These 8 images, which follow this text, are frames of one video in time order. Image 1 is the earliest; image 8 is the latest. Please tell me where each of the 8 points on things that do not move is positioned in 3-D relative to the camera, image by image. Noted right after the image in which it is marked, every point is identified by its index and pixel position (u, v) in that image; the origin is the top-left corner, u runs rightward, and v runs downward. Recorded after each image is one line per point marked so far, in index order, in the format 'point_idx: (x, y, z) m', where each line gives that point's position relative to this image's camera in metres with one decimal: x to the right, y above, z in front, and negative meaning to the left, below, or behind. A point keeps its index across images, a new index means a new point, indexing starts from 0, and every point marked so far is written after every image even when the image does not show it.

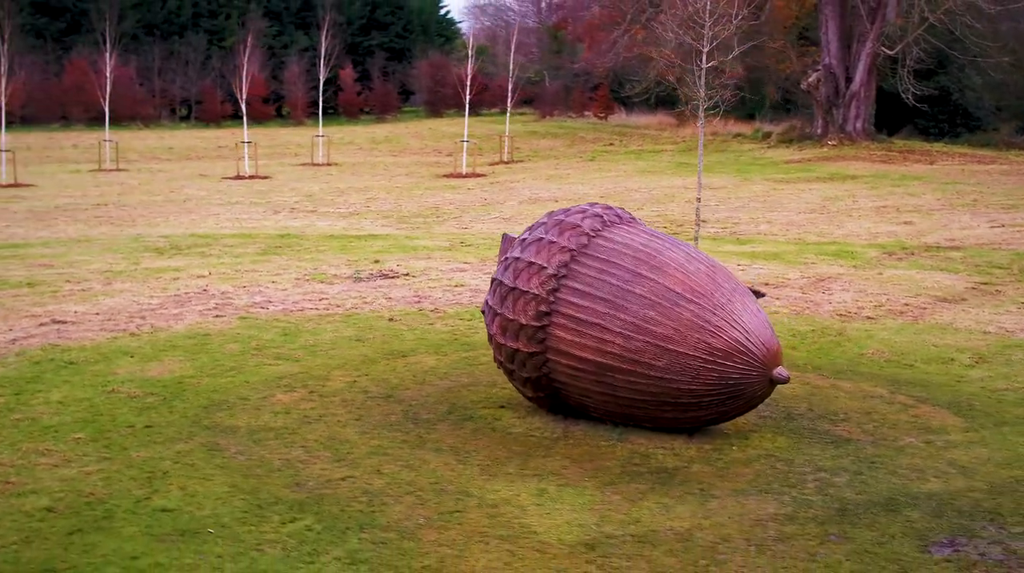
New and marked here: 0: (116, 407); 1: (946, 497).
0: (-3.6, -1.1, +9.6) m
1: (+2.9, -1.4, +7.0) m
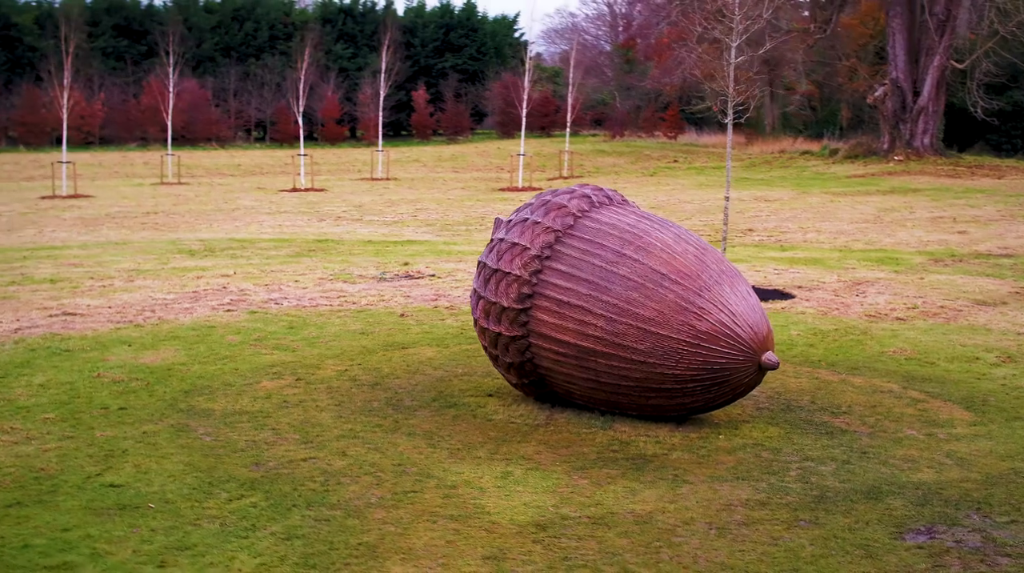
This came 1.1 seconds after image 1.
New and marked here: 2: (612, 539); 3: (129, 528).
0: (-3.8, -1.0, +9.5) m
1: (+2.7, -1.3, +6.6) m
2: (+0.5, -1.3, +5.4) m
3: (-1.9, -1.2, +5.3) m
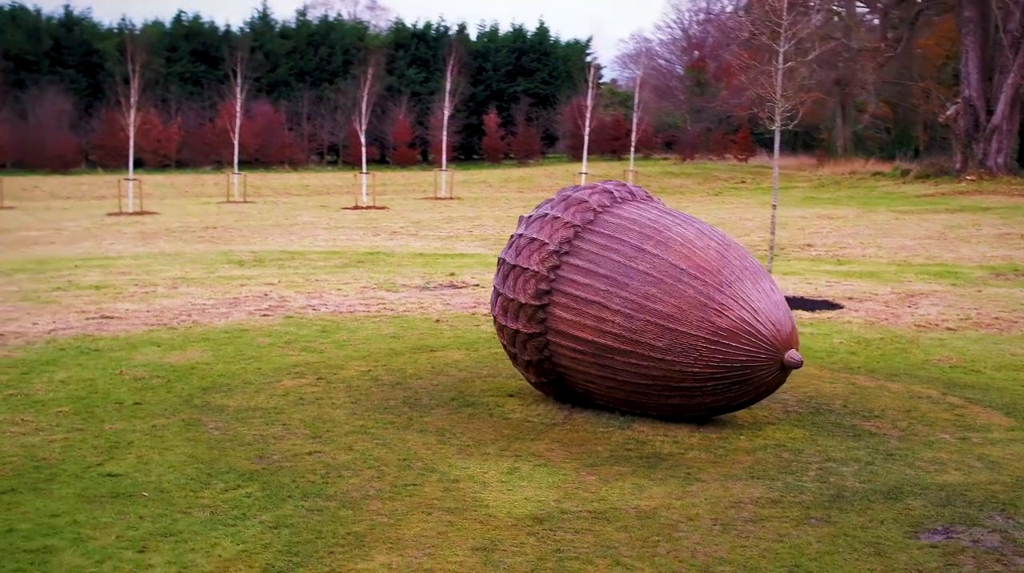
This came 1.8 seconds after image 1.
0: (-3.6, -0.9, +9.5) m
1: (+2.7, -1.2, +6.3) m
2: (+0.5, -1.2, +5.2) m
3: (-2.0, -1.2, +5.2) m
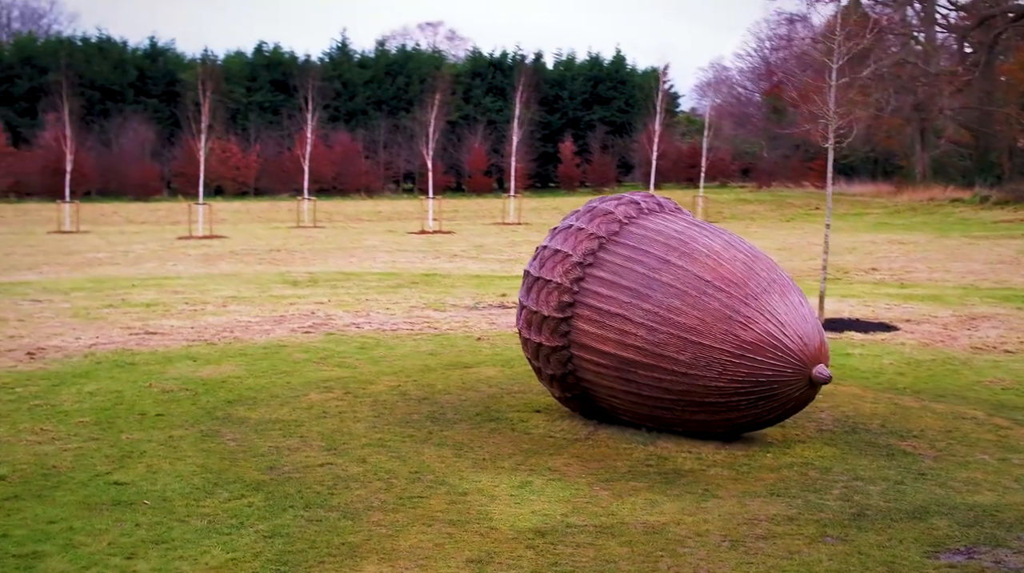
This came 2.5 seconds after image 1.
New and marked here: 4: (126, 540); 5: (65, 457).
0: (-3.4, -1.0, +9.5) m
1: (+2.8, -1.3, +6.0) m
2: (+0.5, -1.3, +5.0) m
3: (-2.0, -1.2, +5.2) m
4: (-1.8, -1.2, +4.8) m
5: (-2.9, -1.1, +6.7) m
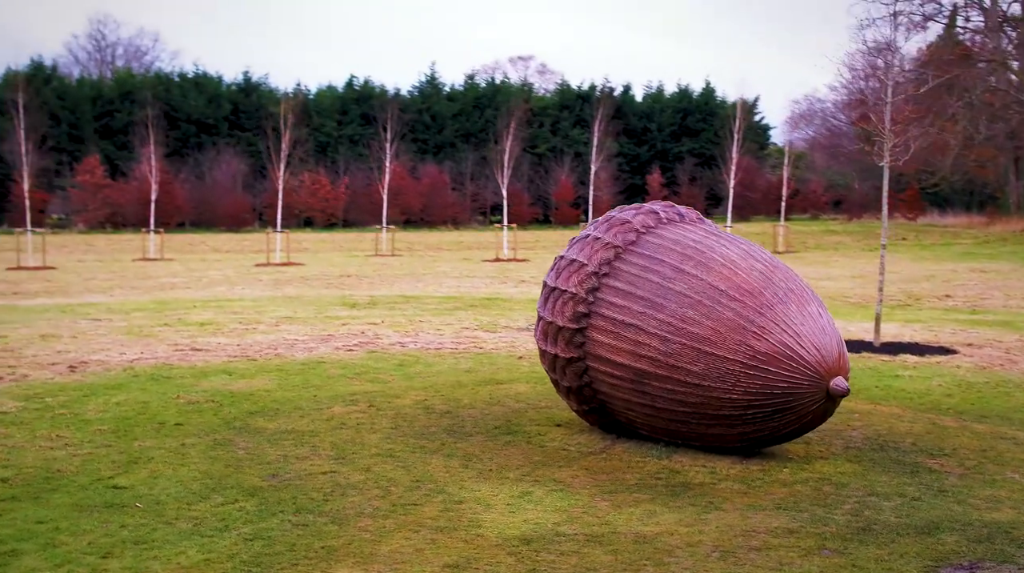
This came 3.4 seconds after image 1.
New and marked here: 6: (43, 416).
0: (-3.2, -1.1, +9.6) m
1: (+2.7, -1.3, +5.7) m
2: (+0.4, -1.3, +4.9) m
3: (-2.0, -1.2, +5.2) m
4: (-1.9, -1.2, +4.8) m
5: (-2.9, -1.1, +6.8) m
6: (-4.0, -1.1, +8.8) m
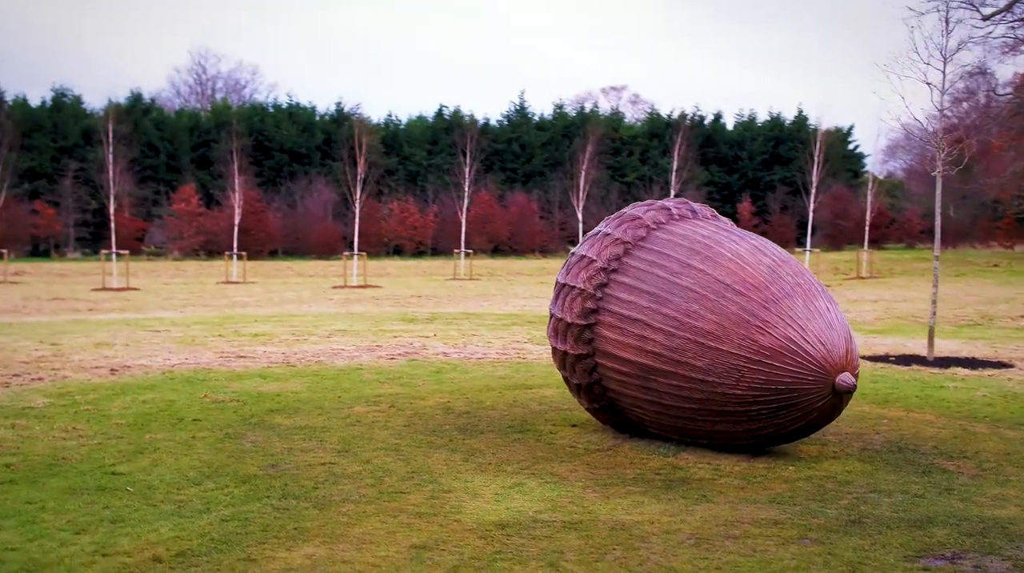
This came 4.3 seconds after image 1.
0: (-3.0, -1.1, +9.8) m
1: (+2.6, -1.2, +5.5) m
2: (+0.3, -1.2, +4.8) m
3: (-2.2, -1.1, +5.3) m
4: (-2.0, -1.1, +4.9) m
5: (-2.9, -1.1, +6.9) m
6: (-3.8, -1.1, +9.0) m
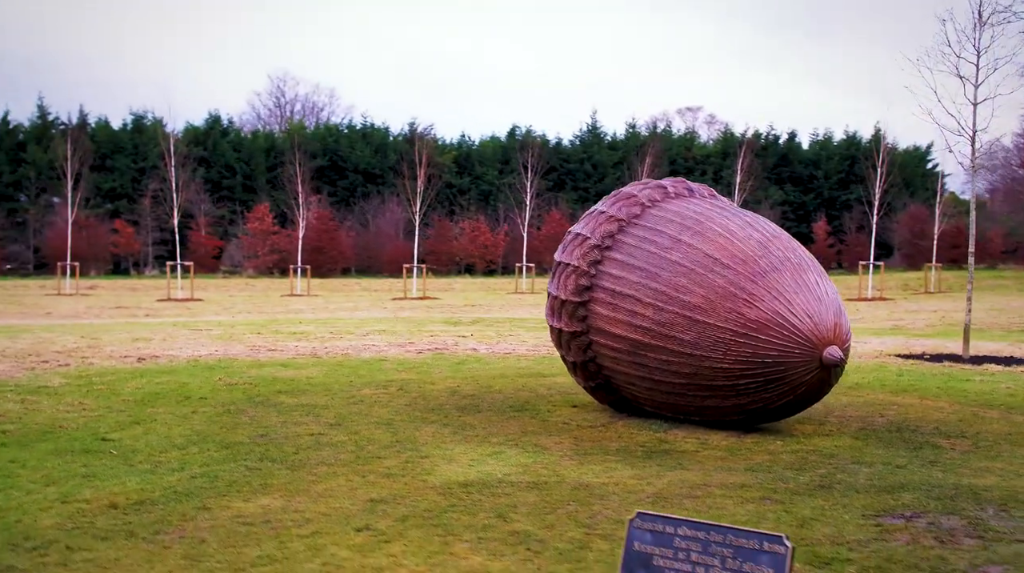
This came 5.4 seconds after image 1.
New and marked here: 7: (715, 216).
0: (-3.0, -1.0, +10.0) m
1: (+2.5, -1.1, +5.5) m
2: (+0.1, -1.0, +4.9) m
3: (-2.3, -0.9, +5.4) m
4: (-2.2, -0.9, +5.1) m
5: (-3.0, -0.9, +7.1) m
6: (-3.8, -0.9, +9.2) m
7: (+1.5, +0.5, +7.8) m
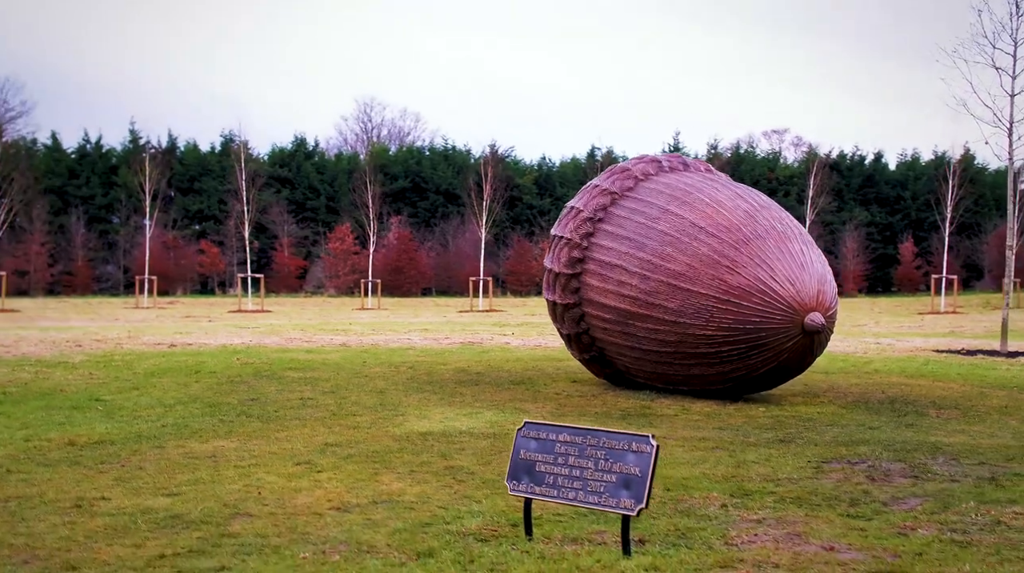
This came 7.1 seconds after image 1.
0: (-2.9, -0.8, +10.2) m
1: (+2.3, -0.8, +5.4) m
2: (-0.2, -0.8, +5.0) m
3: (-2.5, -0.7, +5.7) m
4: (-2.4, -0.7, +5.3) m
5: (-3.1, -0.7, +7.4) m
6: (-3.8, -0.7, +9.5) m
7: (+1.4, +0.7, +7.8) m
